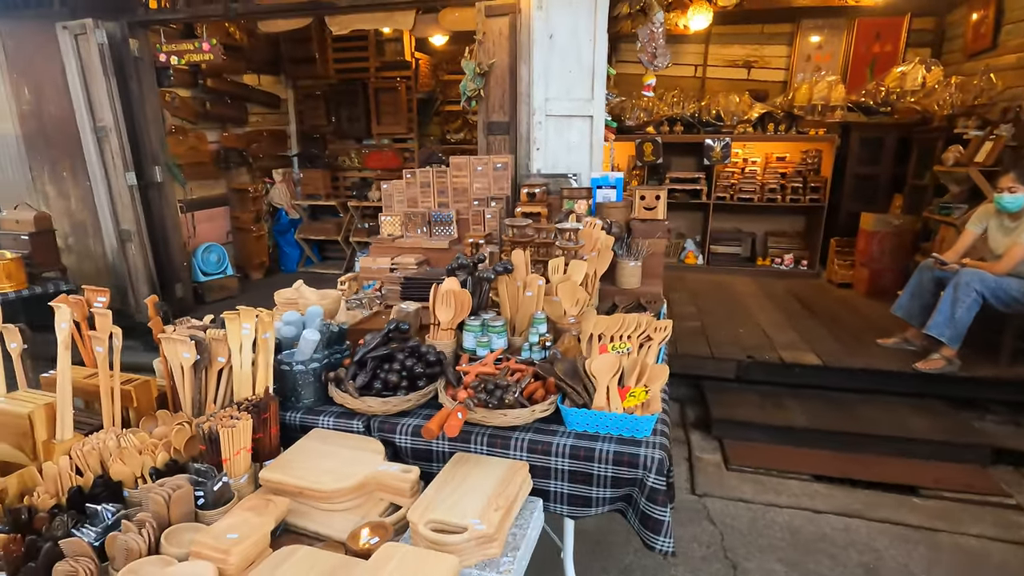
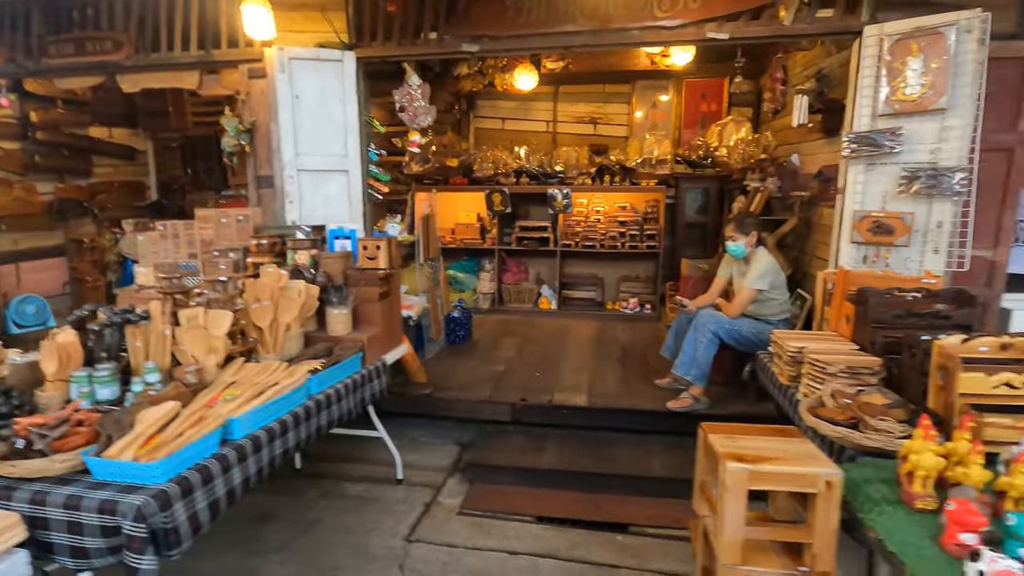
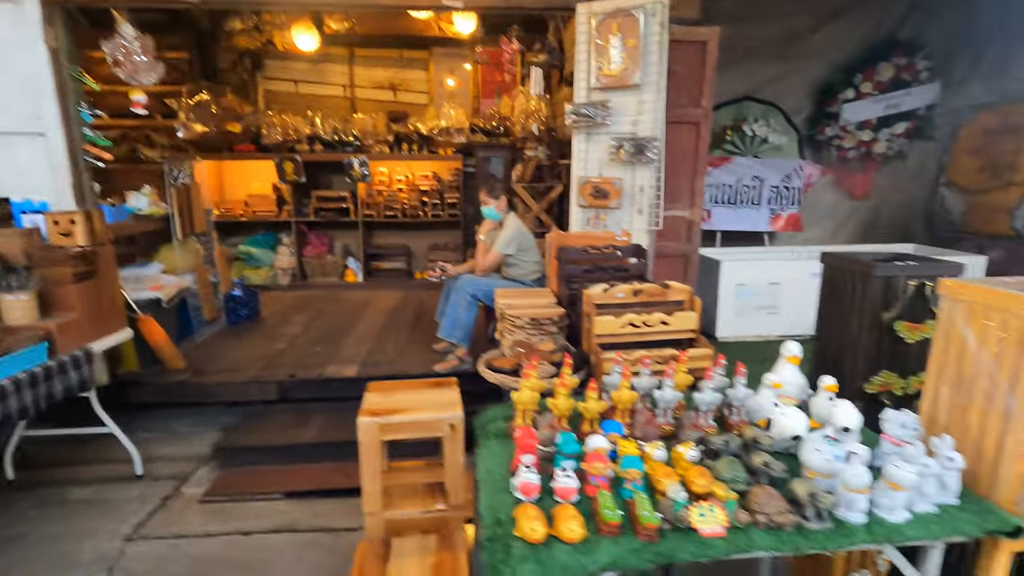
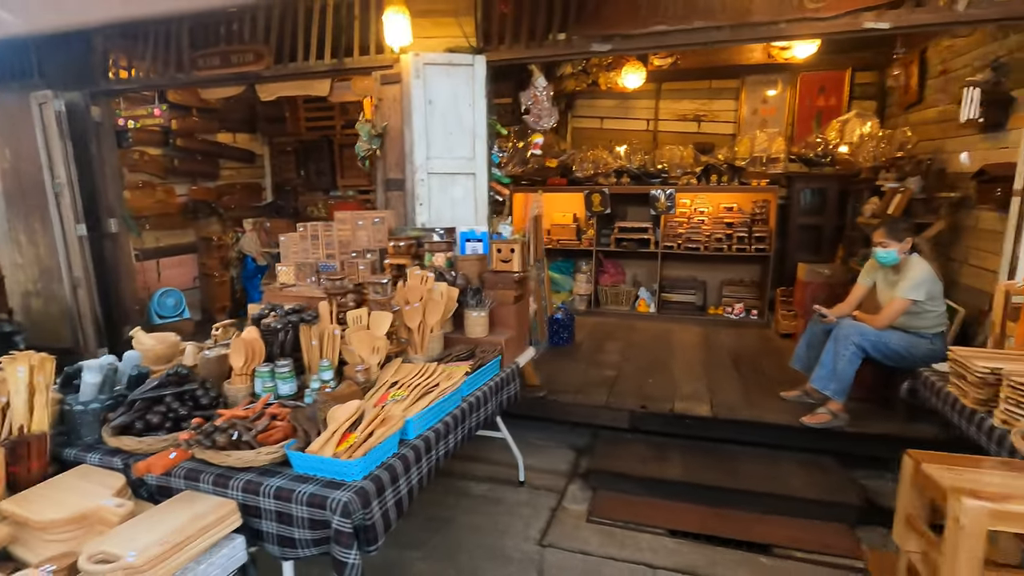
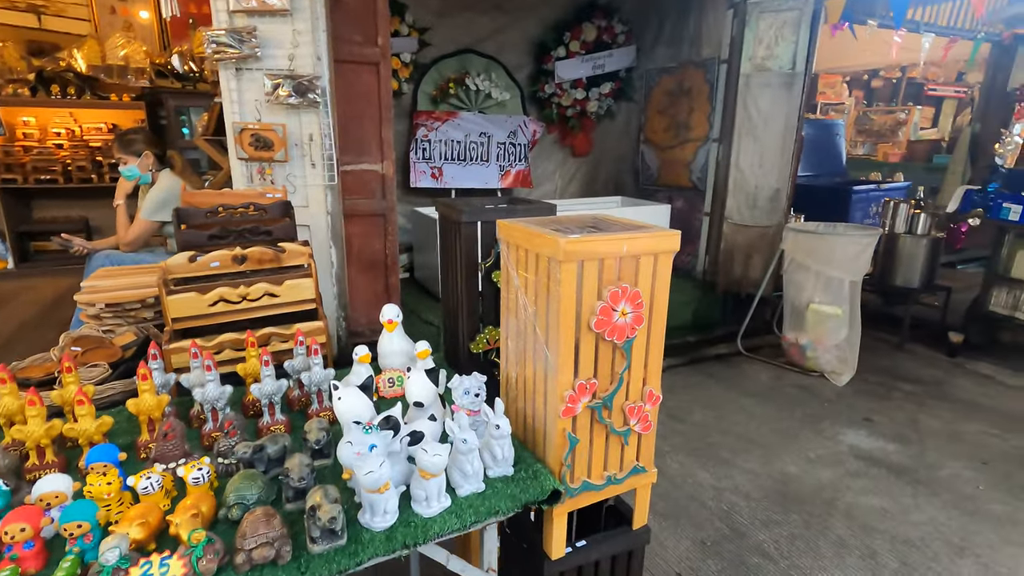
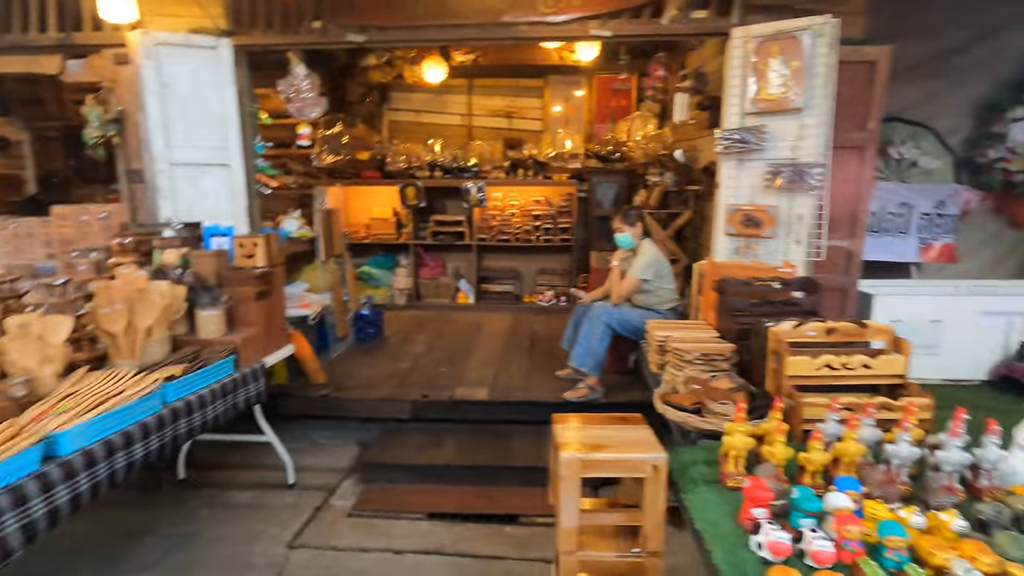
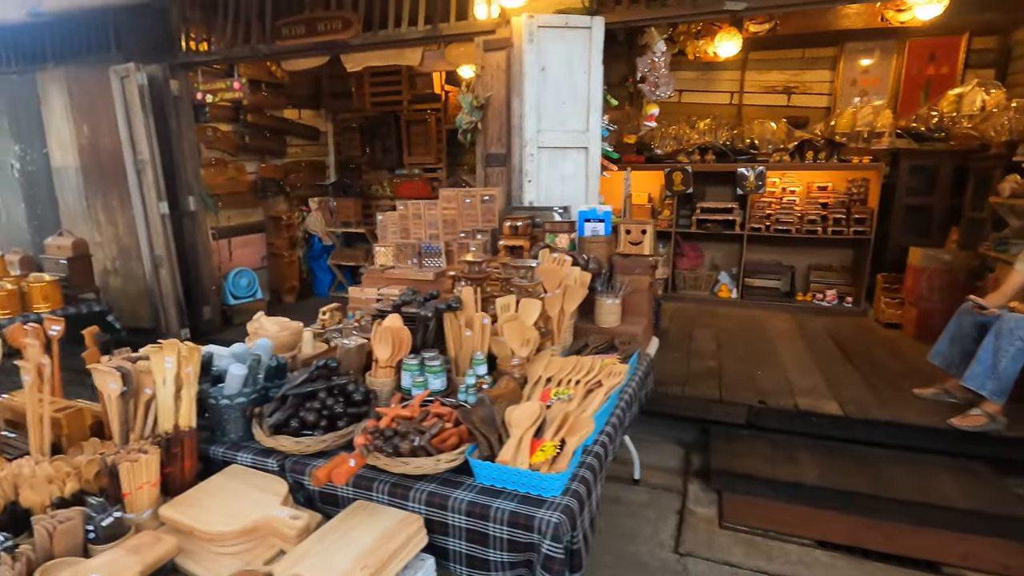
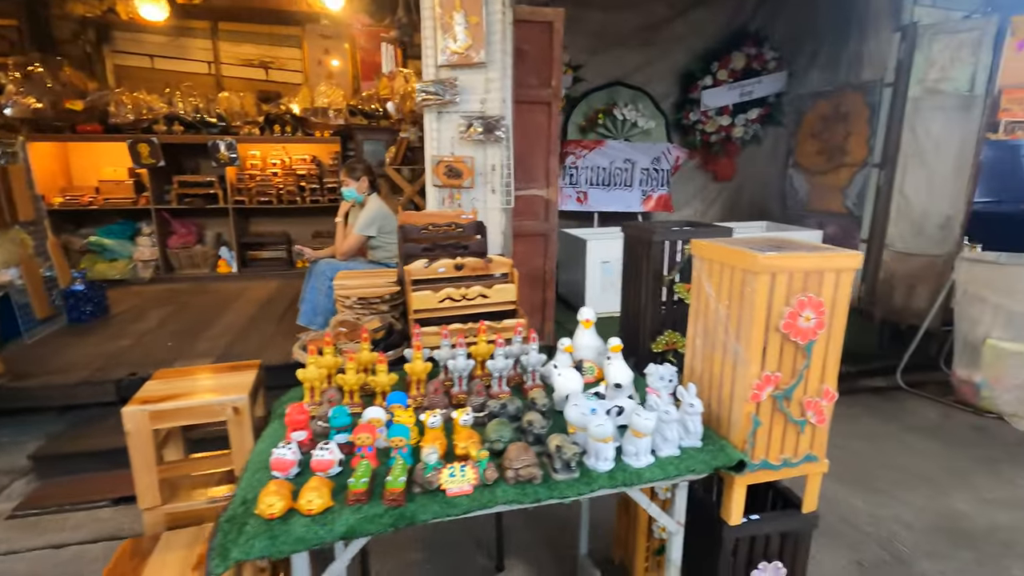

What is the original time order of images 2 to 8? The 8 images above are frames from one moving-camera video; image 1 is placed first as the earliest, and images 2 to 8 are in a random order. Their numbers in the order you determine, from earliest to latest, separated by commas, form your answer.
7, 4, 2, 6, 3, 8, 5
